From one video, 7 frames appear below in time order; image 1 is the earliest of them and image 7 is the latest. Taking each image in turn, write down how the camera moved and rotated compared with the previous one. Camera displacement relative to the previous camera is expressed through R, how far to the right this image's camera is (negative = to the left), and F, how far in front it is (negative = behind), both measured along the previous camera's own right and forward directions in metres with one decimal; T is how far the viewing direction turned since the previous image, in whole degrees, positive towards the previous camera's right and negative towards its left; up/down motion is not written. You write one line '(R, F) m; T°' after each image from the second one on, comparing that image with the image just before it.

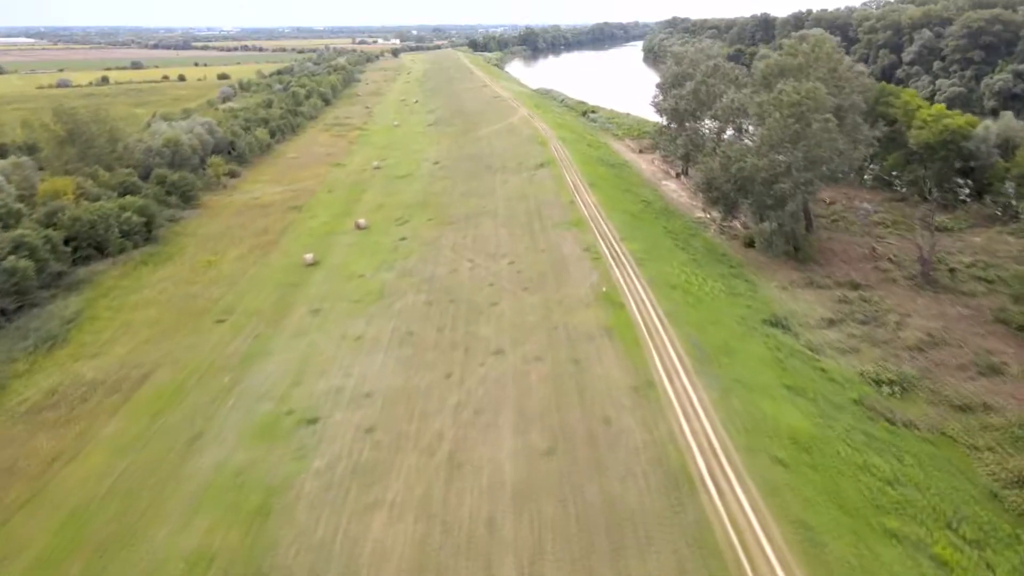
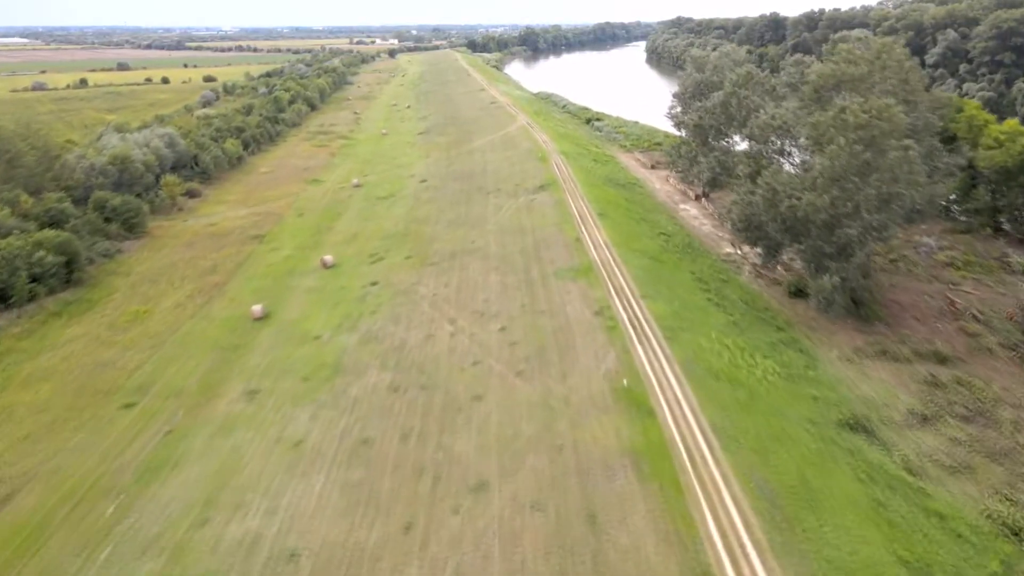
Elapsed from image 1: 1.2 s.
(+0.3, +5.7) m; 0°
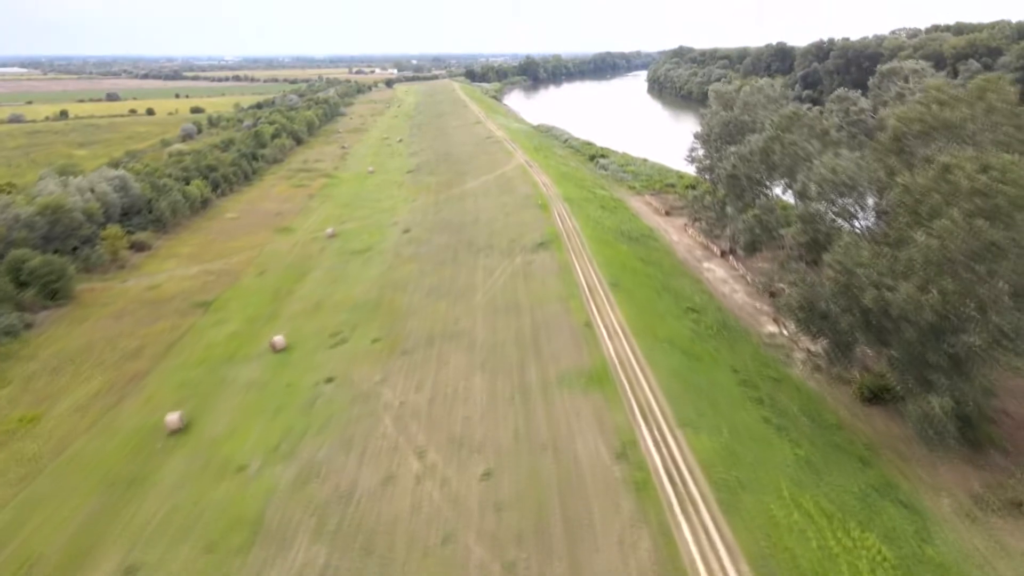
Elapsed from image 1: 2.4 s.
(+0.2, +5.7) m; 0°
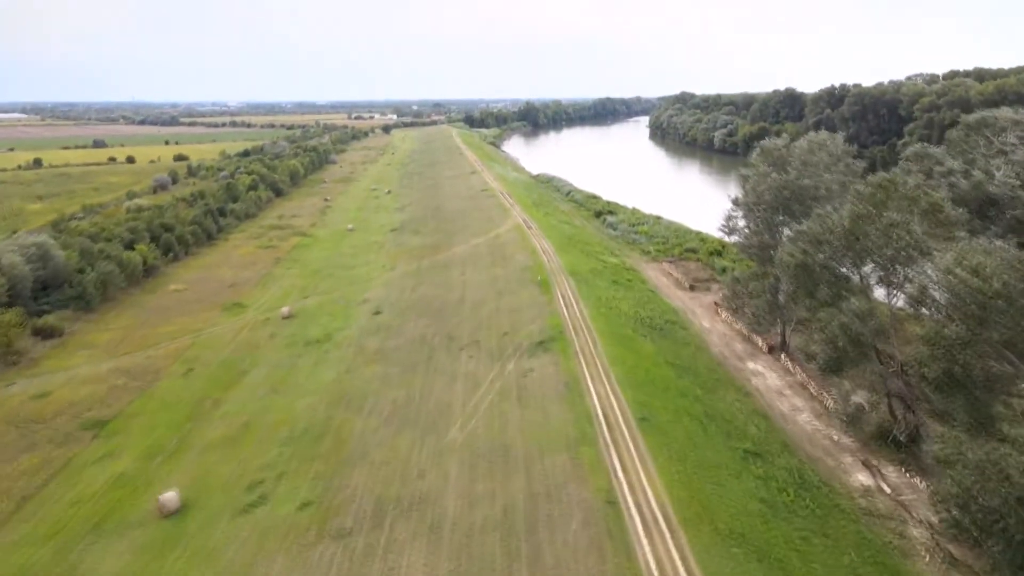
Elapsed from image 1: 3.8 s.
(+0.3, +7.0) m; 0°
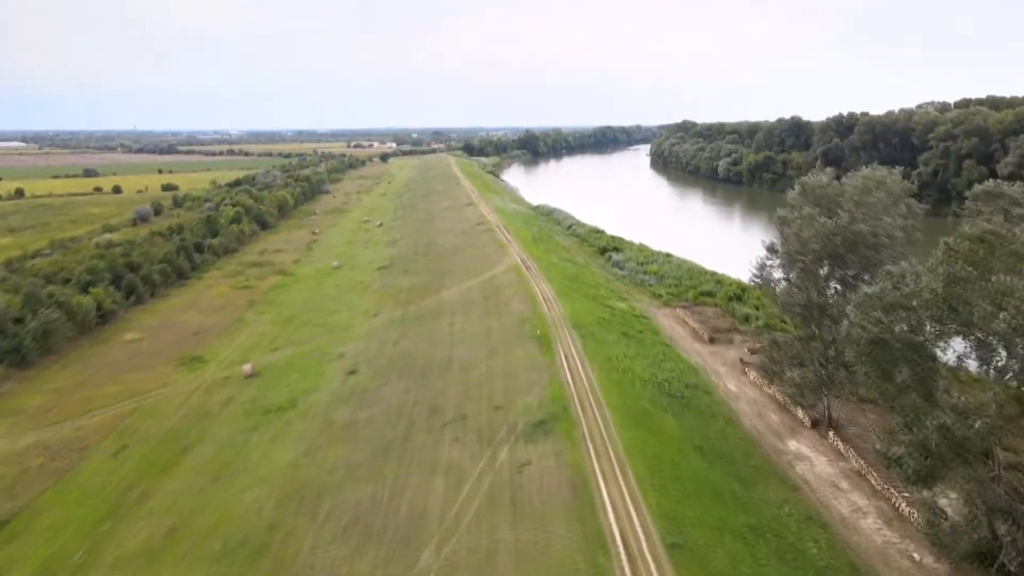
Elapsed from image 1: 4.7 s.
(+0.2, +4.2) m; 0°
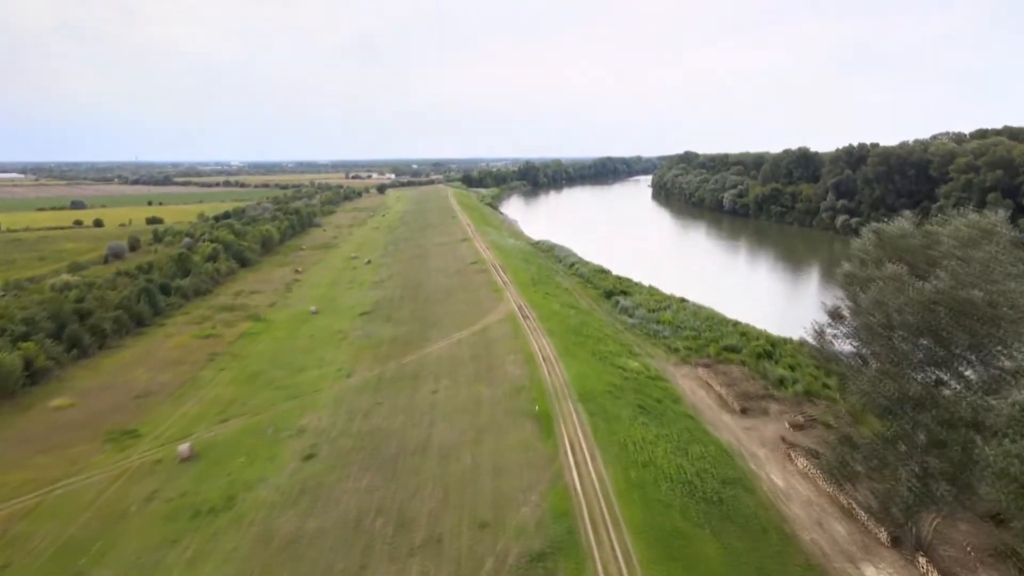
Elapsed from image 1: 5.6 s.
(+0.2, +4.9) m; 0°
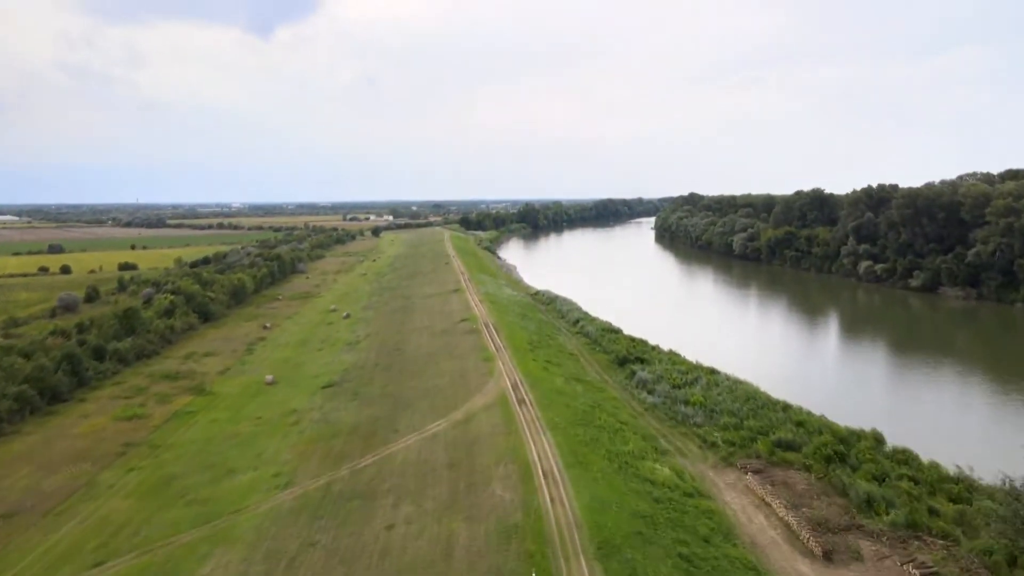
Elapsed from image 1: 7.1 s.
(+0.3, +7.4) m; 0°
